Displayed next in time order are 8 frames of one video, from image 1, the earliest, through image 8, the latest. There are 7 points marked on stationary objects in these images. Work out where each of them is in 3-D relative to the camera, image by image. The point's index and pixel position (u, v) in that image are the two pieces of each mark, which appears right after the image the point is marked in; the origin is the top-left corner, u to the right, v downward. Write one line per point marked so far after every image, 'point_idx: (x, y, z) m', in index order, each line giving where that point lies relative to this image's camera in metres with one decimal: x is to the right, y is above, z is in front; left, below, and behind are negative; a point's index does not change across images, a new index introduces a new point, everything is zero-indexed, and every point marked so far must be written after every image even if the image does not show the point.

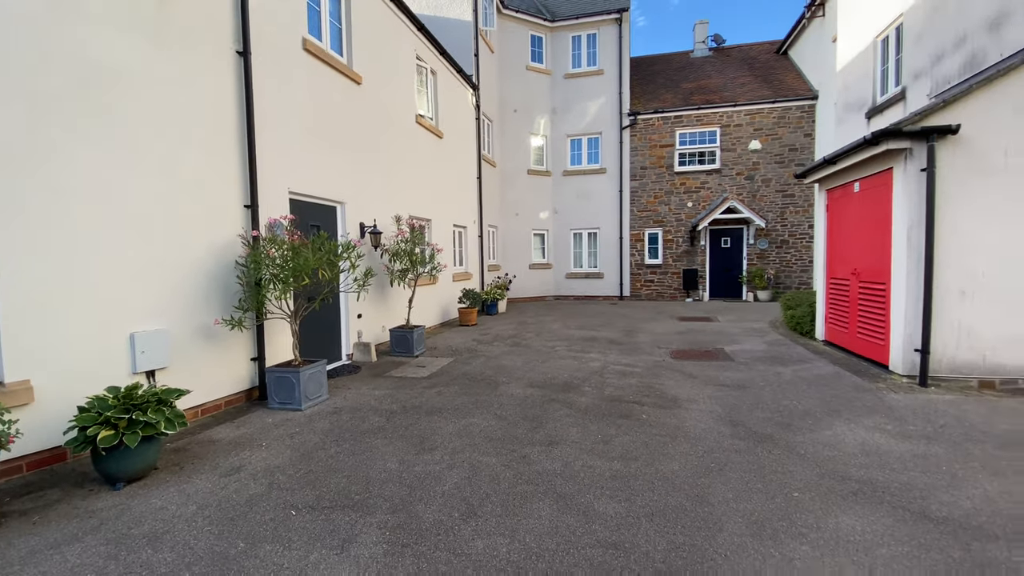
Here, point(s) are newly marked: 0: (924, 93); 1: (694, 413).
0: (+6.4, +3.0, +7.4) m
1: (+1.8, -1.2, +4.6) m
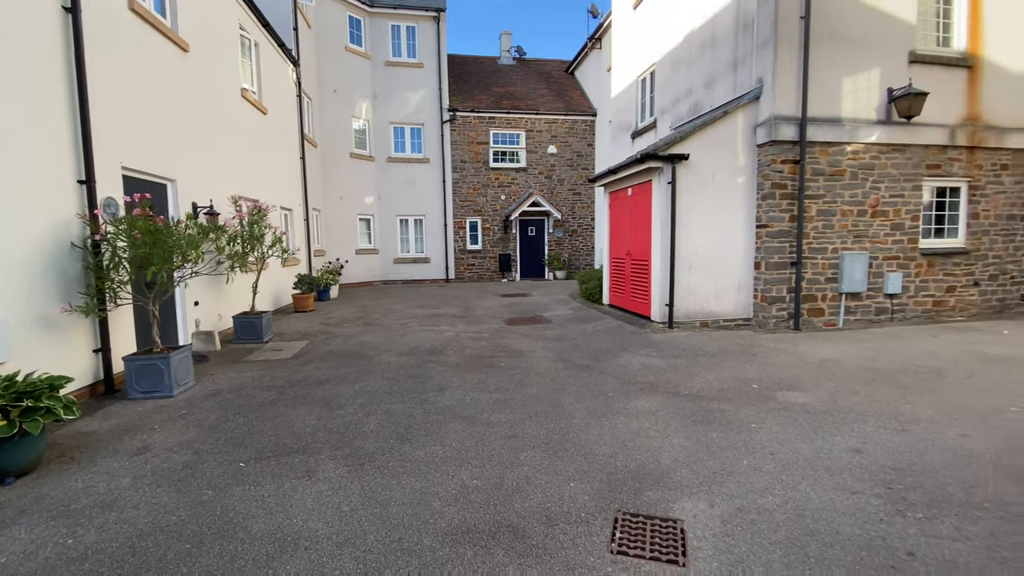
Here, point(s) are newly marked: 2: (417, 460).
0: (+3.4, +3.5, +10.3) m
1: (+0.3, -0.9, +6.0) m
2: (-0.7, -1.2, +3.3) m
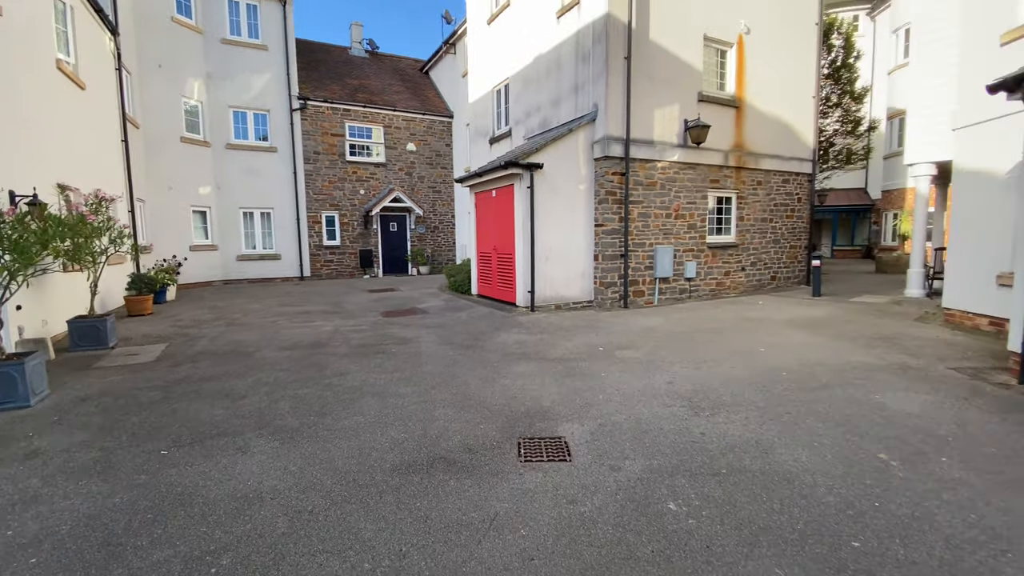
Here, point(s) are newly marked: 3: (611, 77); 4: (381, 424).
0: (+0.2, +3.8, +11.6) m
1: (-1.3, -0.8, +6.6) m
2: (-1.3, -1.1, +3.7) m
3: (+1.8, +4.0, +8.8) m
4: (-1.1, -1.1, +3.8) m
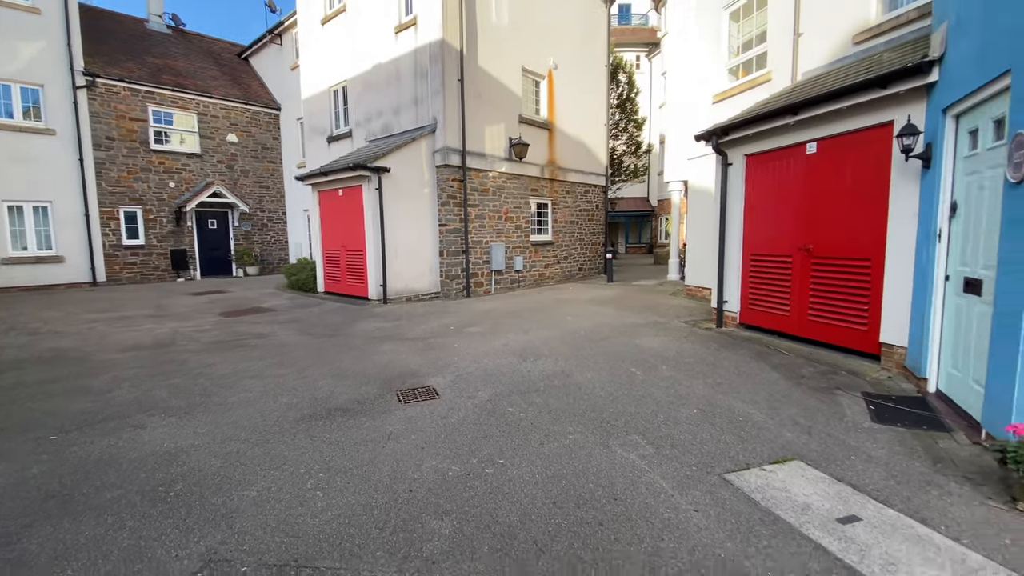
0: (-3.8, +3.9, +12.1) m
1: (-3.4, -0.7, +7.0) m
2: (-2.5, -1.0, +4.2) m
3: (-1.4, +4.1, +10.1) m
4: (-2.3, -1.0, +4.4) m
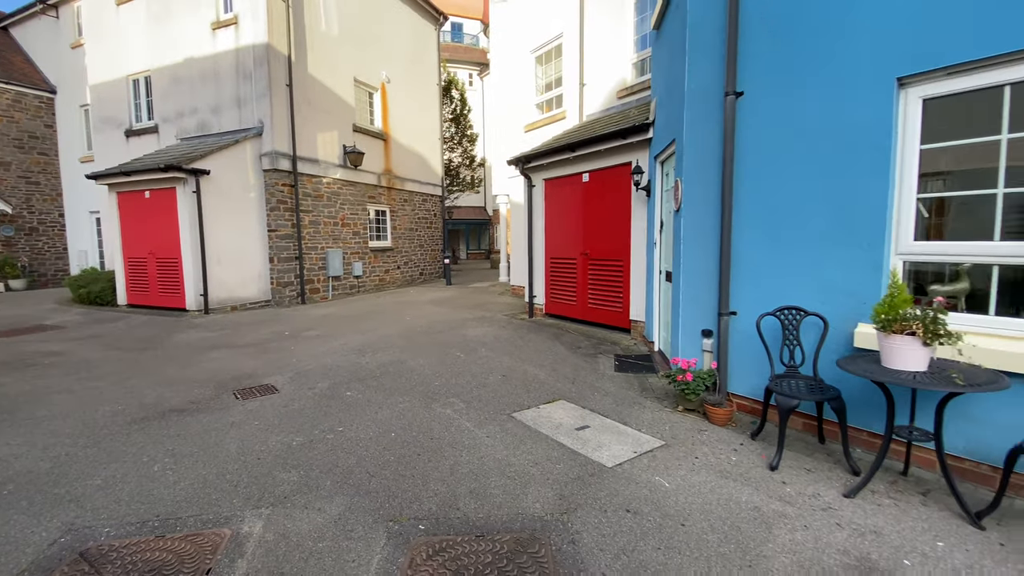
0: (-8.0, +3.6, +11.1) m
1: (-5.8, -0.9, +6.4) m
2: (-4.0, -1.1, +4.1) m
3: (-5.0, +4.0, +10.0) m
4: (-3.9, -1.1, +4.3) m
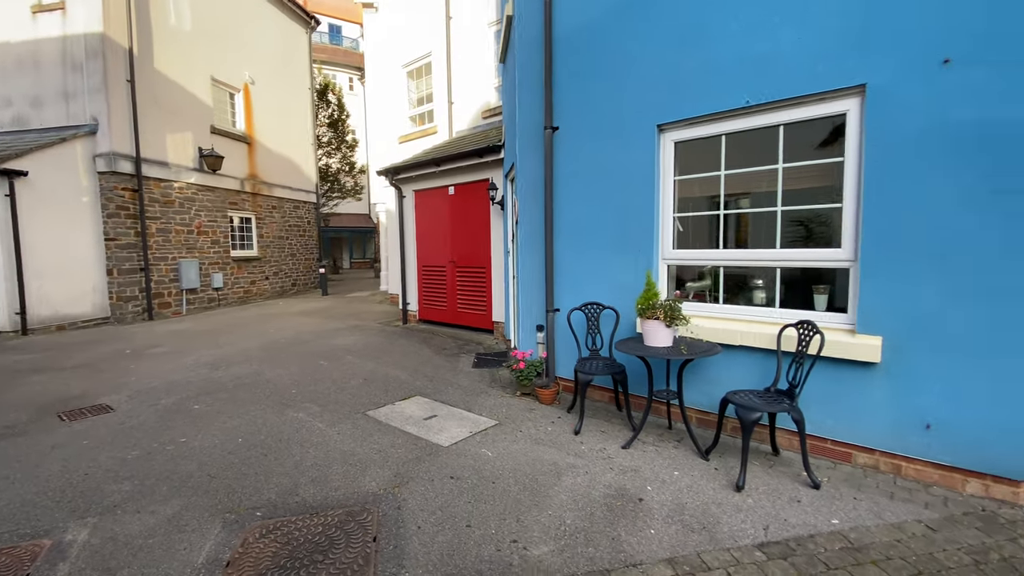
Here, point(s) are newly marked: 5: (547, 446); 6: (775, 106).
0: (-10.8, +3.2, +9.6) m
1: (-7.5, -1.1, +5.3) m
2: (-5.3, -1.2, +3.5) m
3: (-7.7, +3.7, +9.1) m
4: (-5.2, -1.2, +3.8) m
5: (+0.3, -1.2, +3.7) m
6: (+1.9, +1.3, +3.5) m
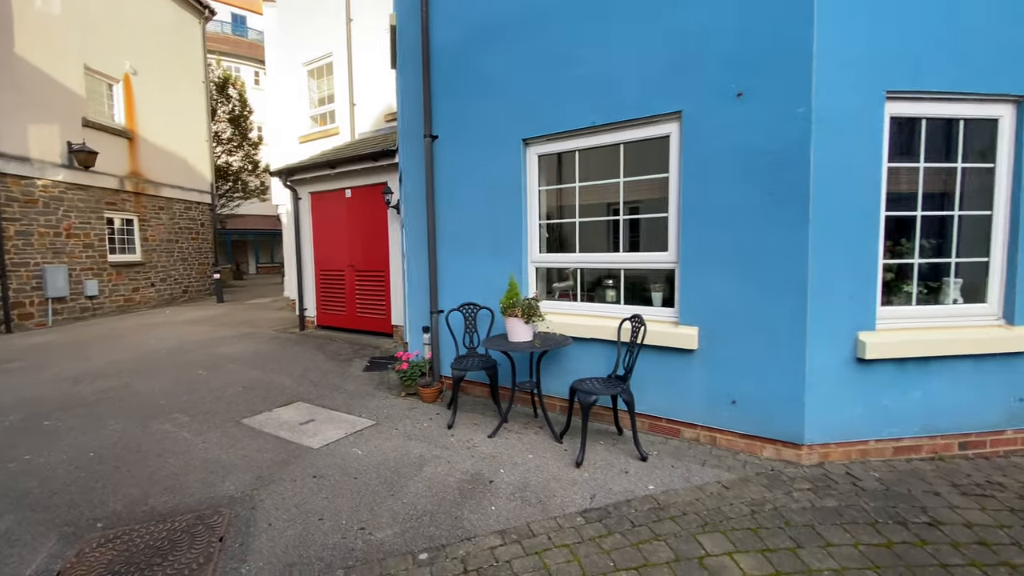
0: (-12.7, +3.0, +8.0) m
1: (-8.7, -1.3, +4.3) m
2: (-6.2, -1.3, +2.8) m
3: (-9.6, +3.5, +8.0) m
4: (-6.2, -1.3, +3.1) m
5: (-0.8, -1.2, +3.8) m
6: (+0.9, +1.3, +3.9) m
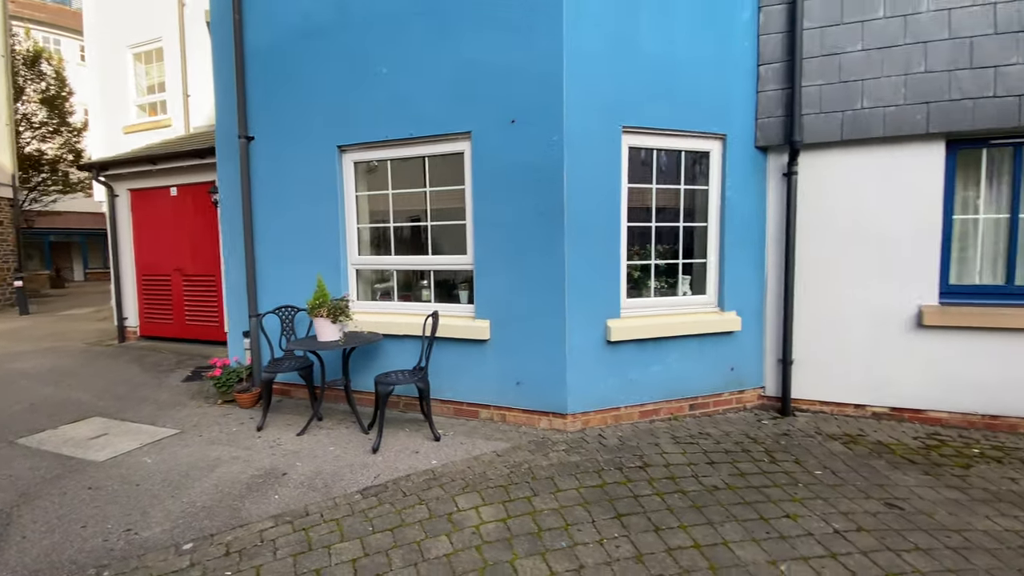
0: (-15.0, +2.7, +5.3) m
1: (-10.3, -1.4, +2.5) m
2: (-7.5, -1.5, +1.6) m
3: (-12.0, +3.3, +6.0) m
4: (-7.5, -1.5, +1.9) m
5: (-2.4, -1.3, +3.9) m
6: (-0.9, +1.3, +4.3) m
